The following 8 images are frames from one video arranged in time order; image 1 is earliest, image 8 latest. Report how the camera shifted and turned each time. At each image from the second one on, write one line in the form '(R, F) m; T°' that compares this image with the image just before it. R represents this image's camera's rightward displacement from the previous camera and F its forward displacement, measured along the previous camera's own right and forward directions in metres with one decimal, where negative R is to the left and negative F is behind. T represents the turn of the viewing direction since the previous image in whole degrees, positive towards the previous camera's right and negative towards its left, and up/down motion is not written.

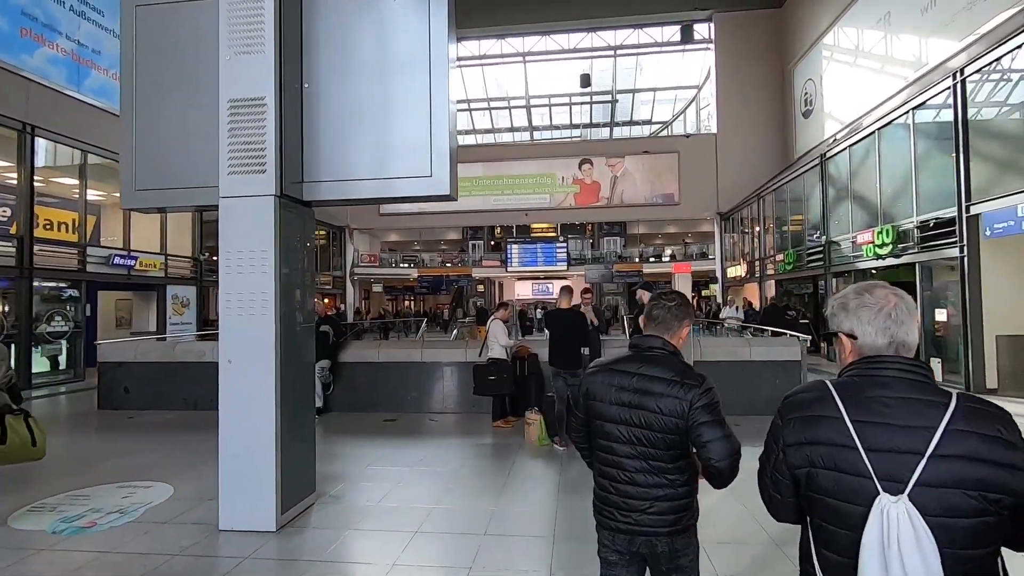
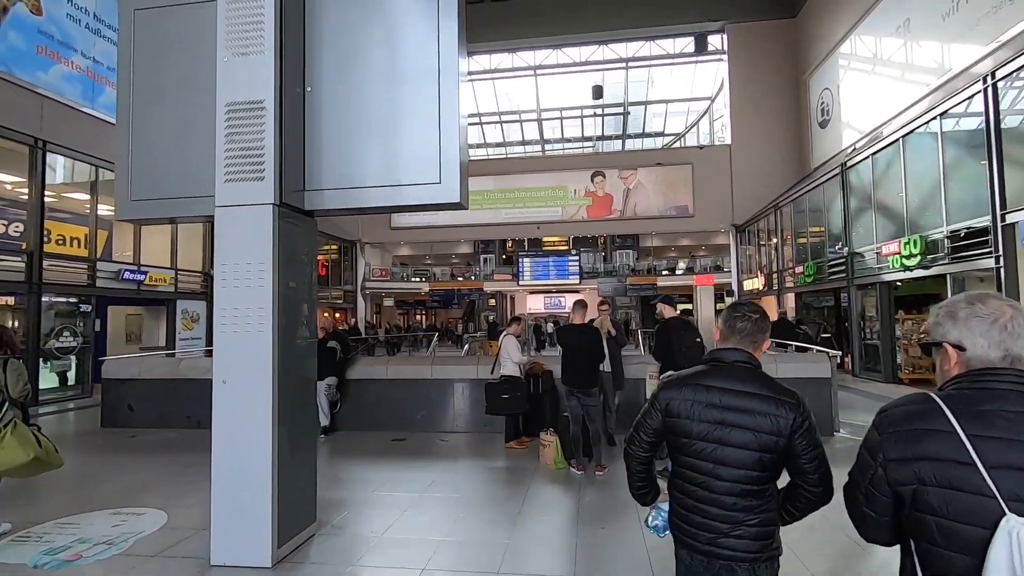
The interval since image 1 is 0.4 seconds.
(0.0, +0.2) m; -1°
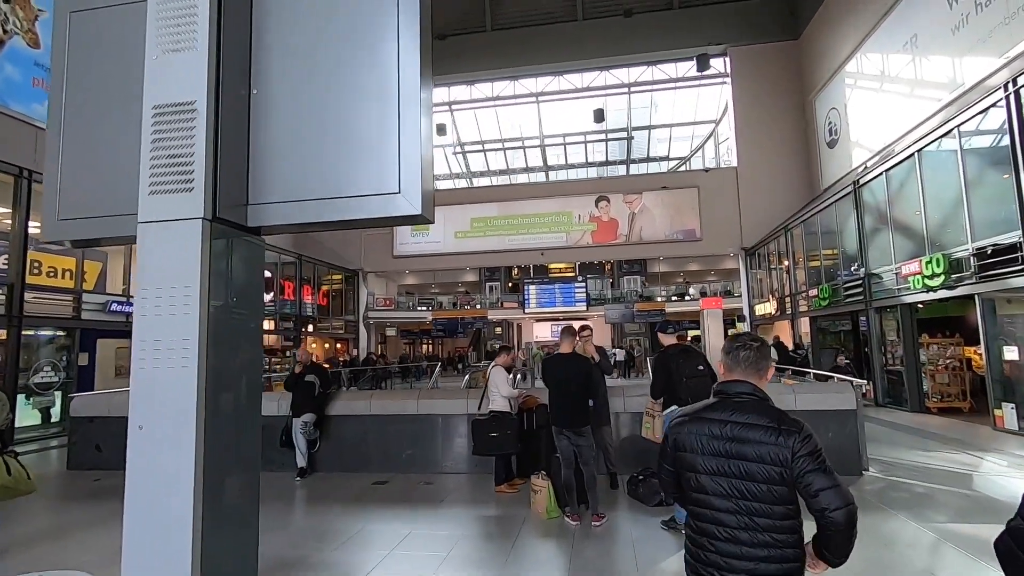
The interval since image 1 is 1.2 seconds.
(+0.2, +0.4) m; -1°
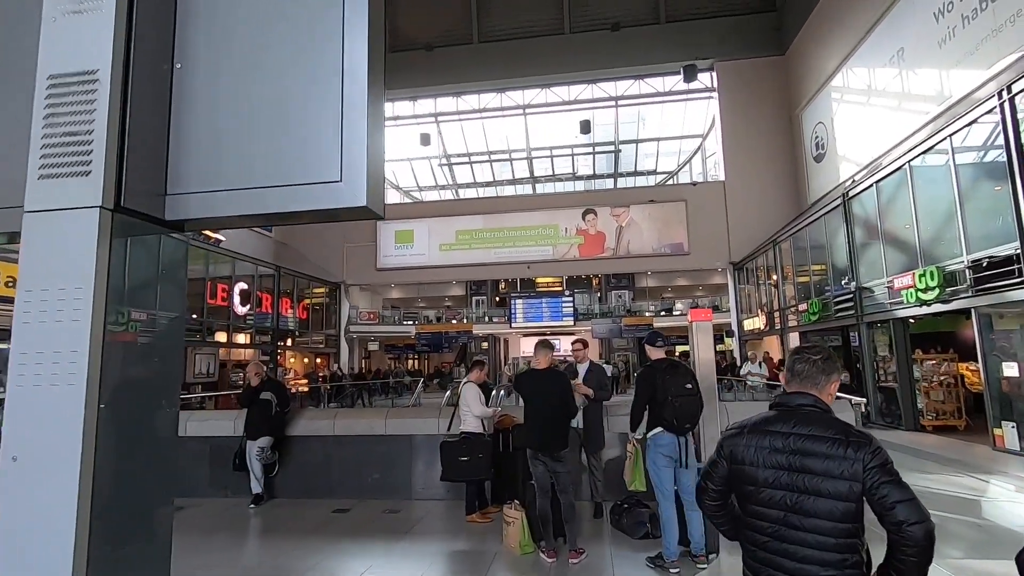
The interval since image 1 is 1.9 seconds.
(+0.1, +0.3) m; +1°
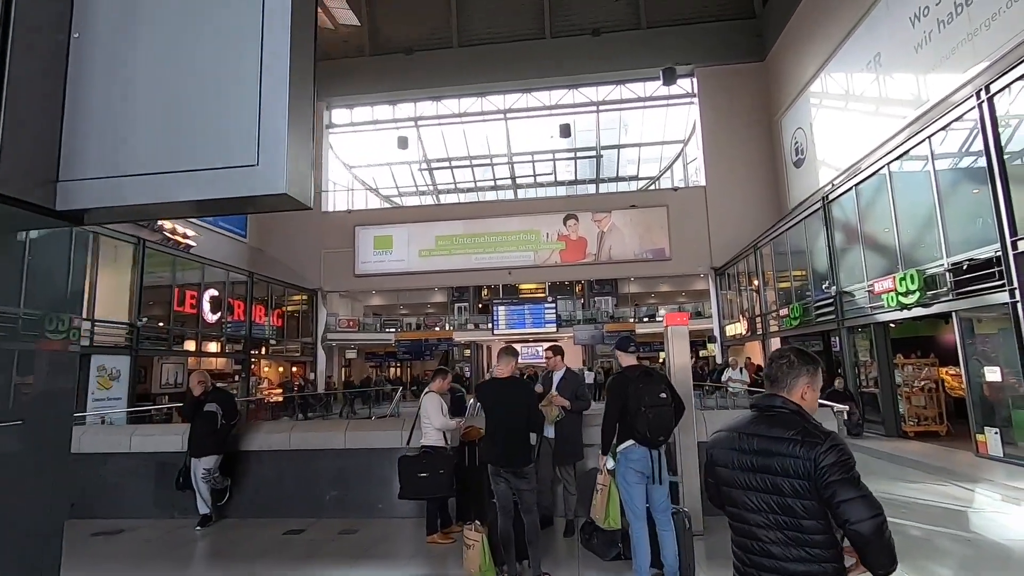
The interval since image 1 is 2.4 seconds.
(+0.1, +0.2) m; +2°
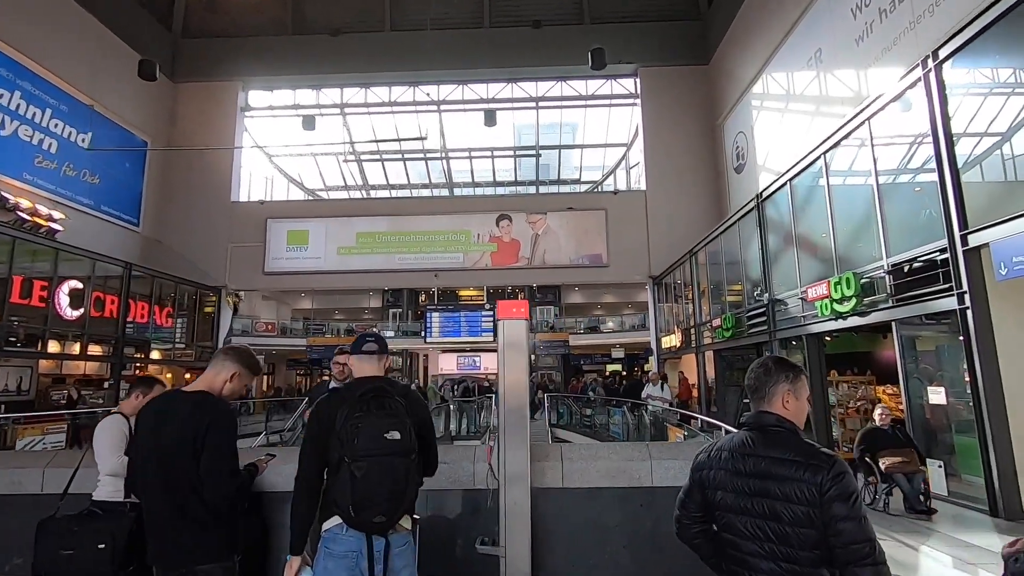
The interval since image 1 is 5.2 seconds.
(+0.9, +1.2) m; +4°
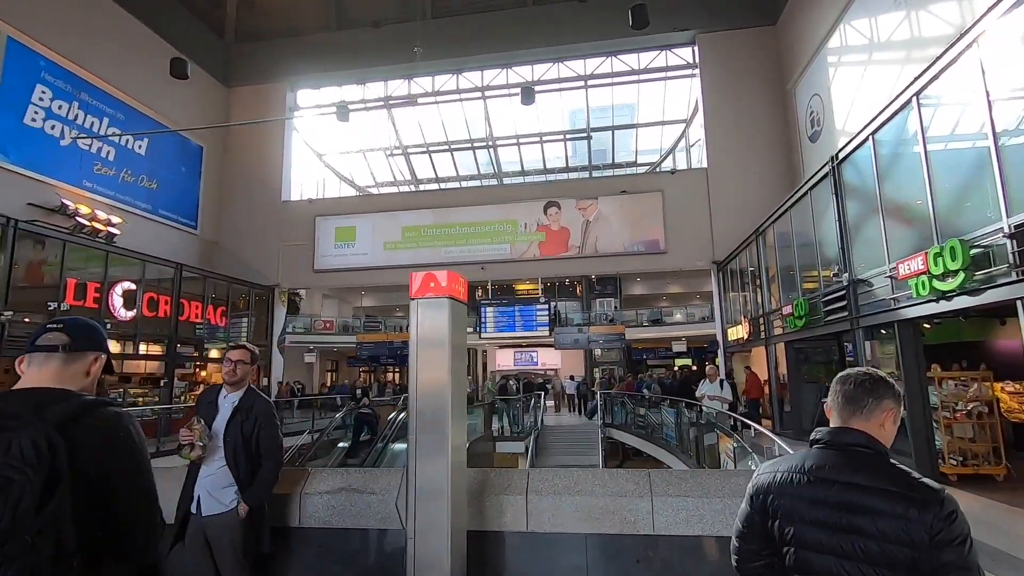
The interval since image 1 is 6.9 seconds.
(+0.5, +0.8) m; -7°
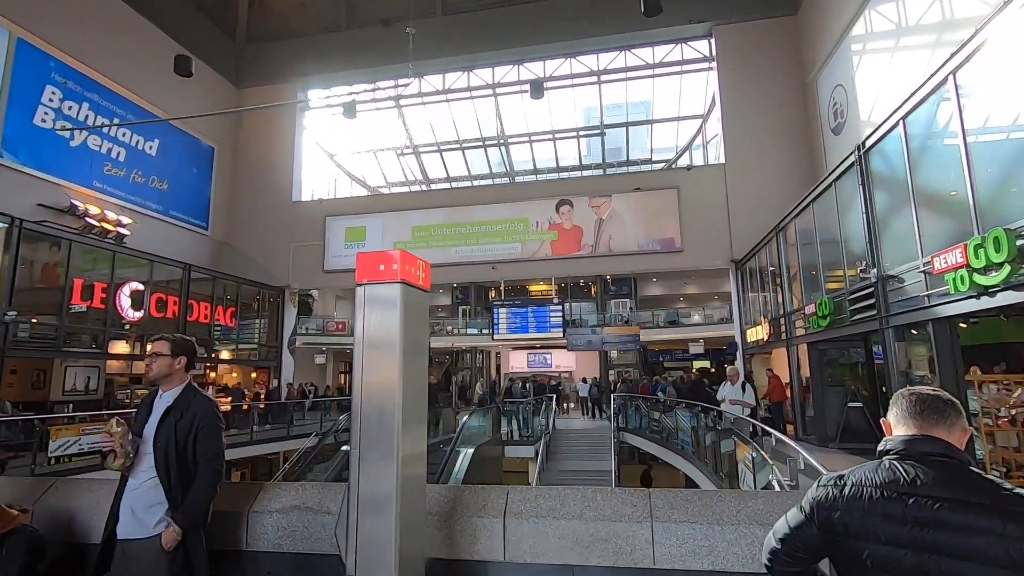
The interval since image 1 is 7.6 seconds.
(+0.1, +0.3) m; -2°
